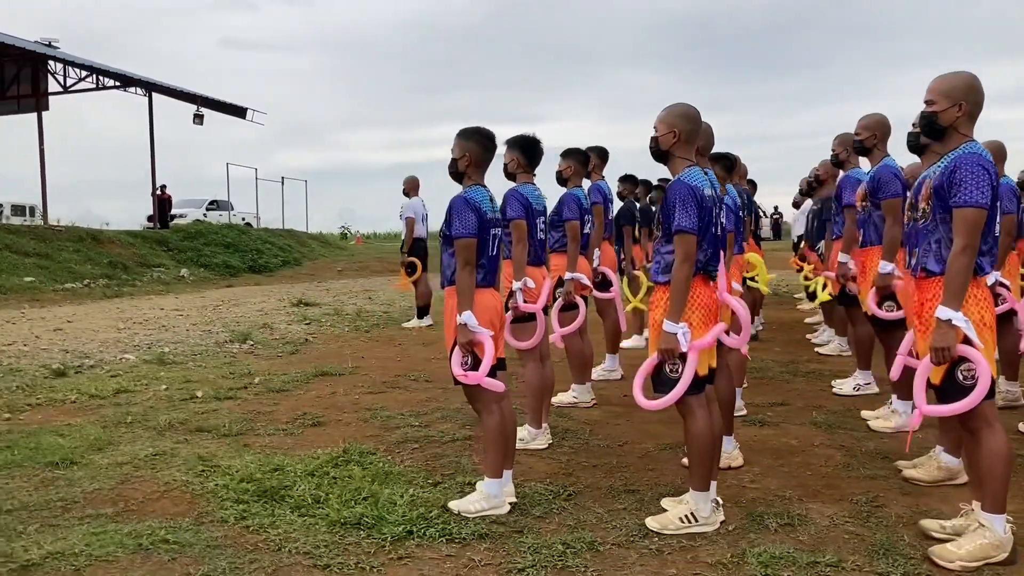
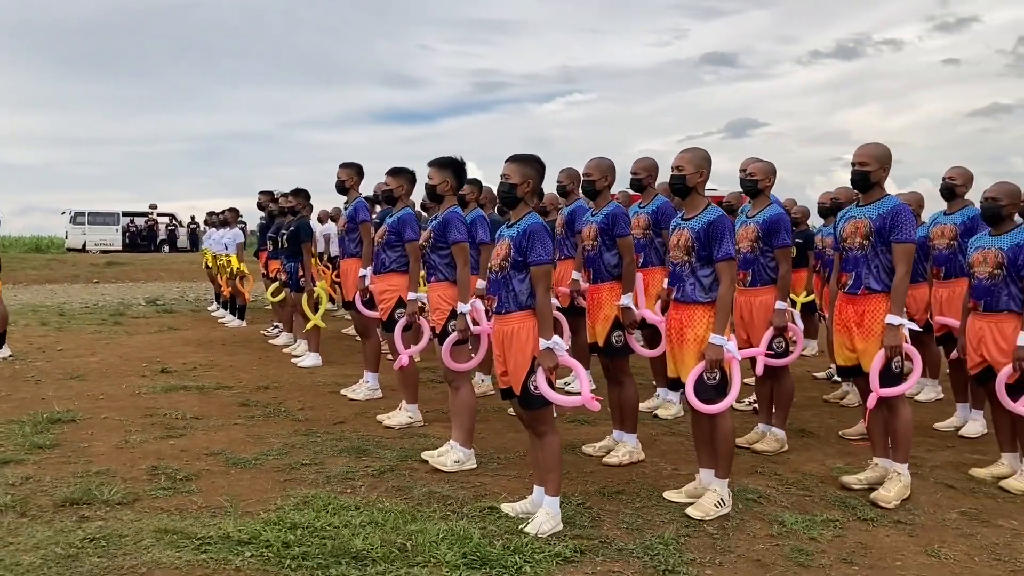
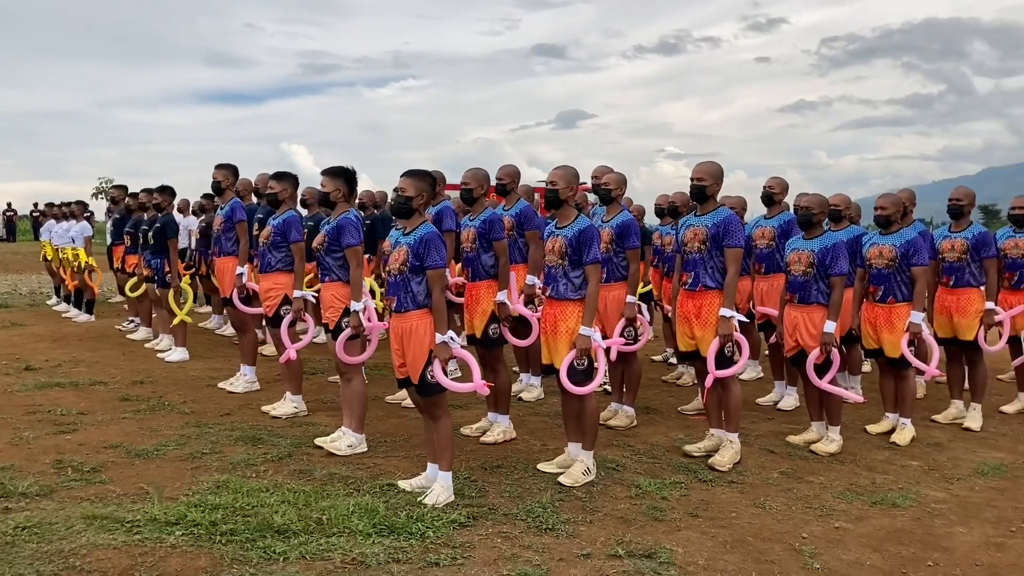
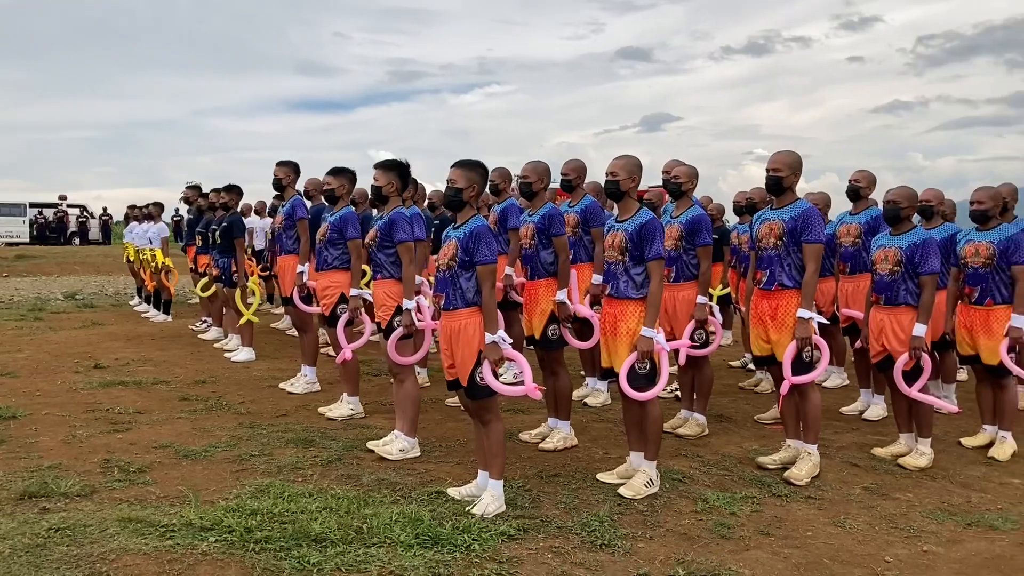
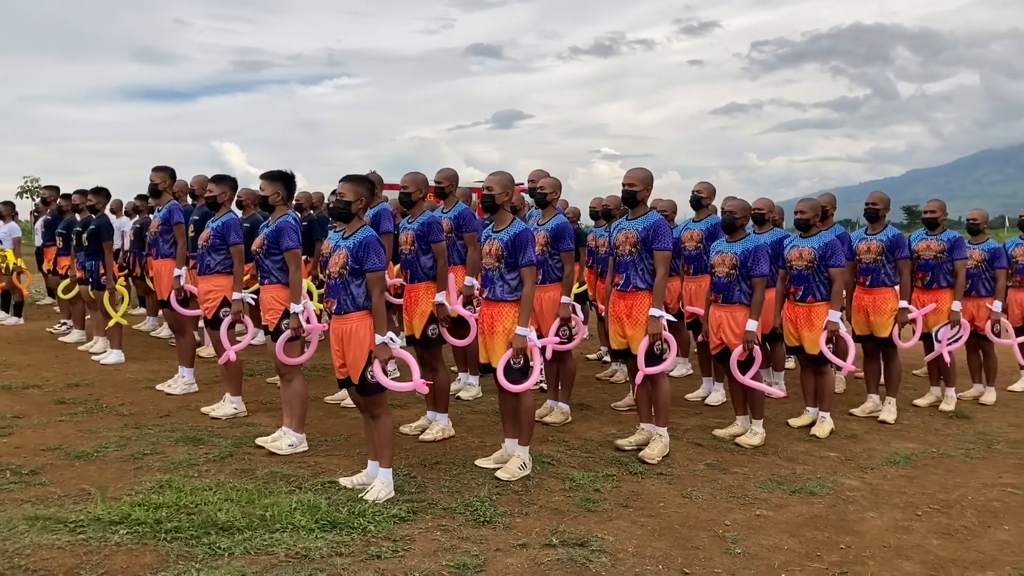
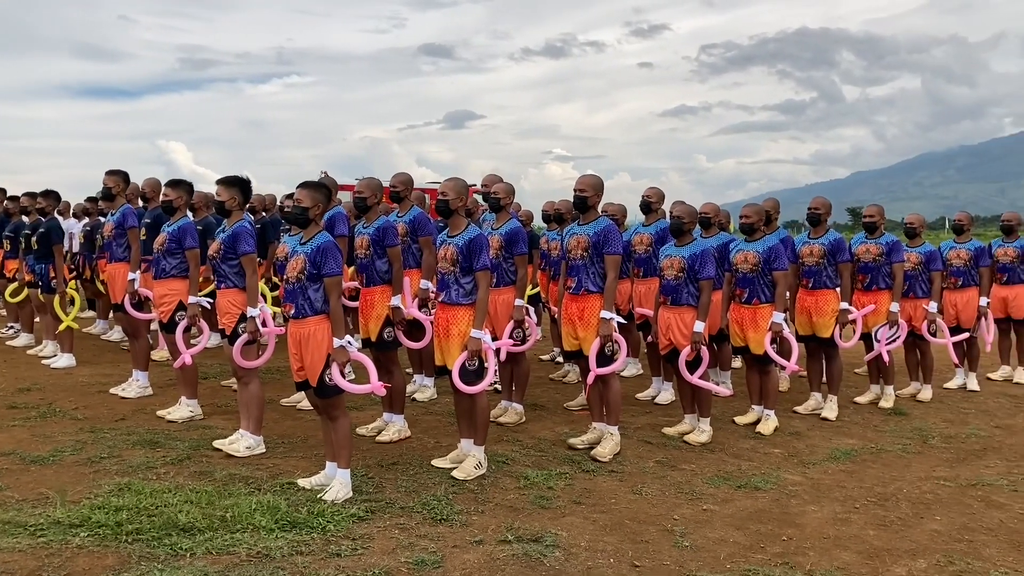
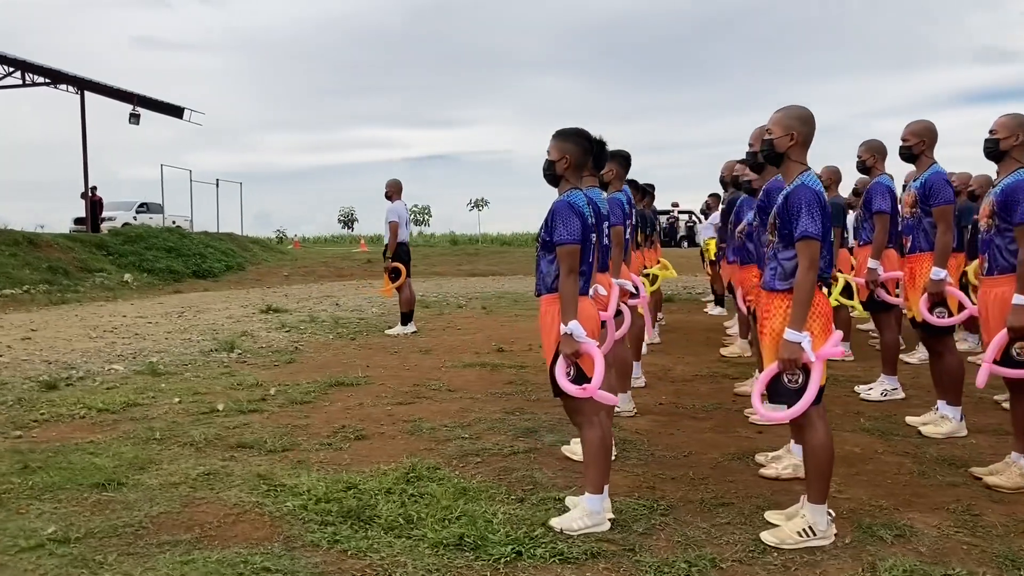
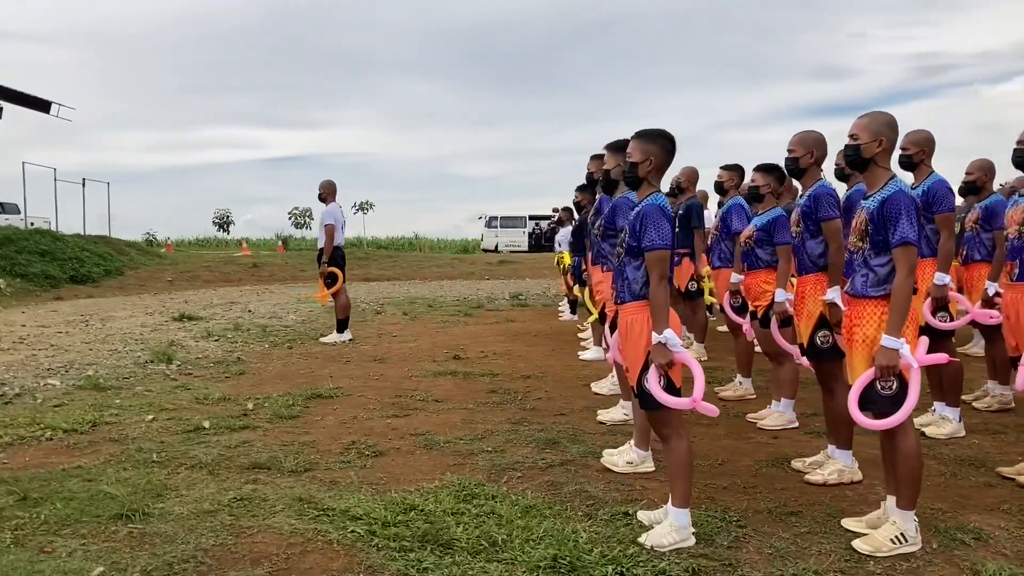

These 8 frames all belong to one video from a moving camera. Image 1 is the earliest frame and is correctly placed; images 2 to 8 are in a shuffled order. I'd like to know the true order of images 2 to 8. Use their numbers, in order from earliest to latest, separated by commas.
7, 8, 2, 4, 3, 5, 6
